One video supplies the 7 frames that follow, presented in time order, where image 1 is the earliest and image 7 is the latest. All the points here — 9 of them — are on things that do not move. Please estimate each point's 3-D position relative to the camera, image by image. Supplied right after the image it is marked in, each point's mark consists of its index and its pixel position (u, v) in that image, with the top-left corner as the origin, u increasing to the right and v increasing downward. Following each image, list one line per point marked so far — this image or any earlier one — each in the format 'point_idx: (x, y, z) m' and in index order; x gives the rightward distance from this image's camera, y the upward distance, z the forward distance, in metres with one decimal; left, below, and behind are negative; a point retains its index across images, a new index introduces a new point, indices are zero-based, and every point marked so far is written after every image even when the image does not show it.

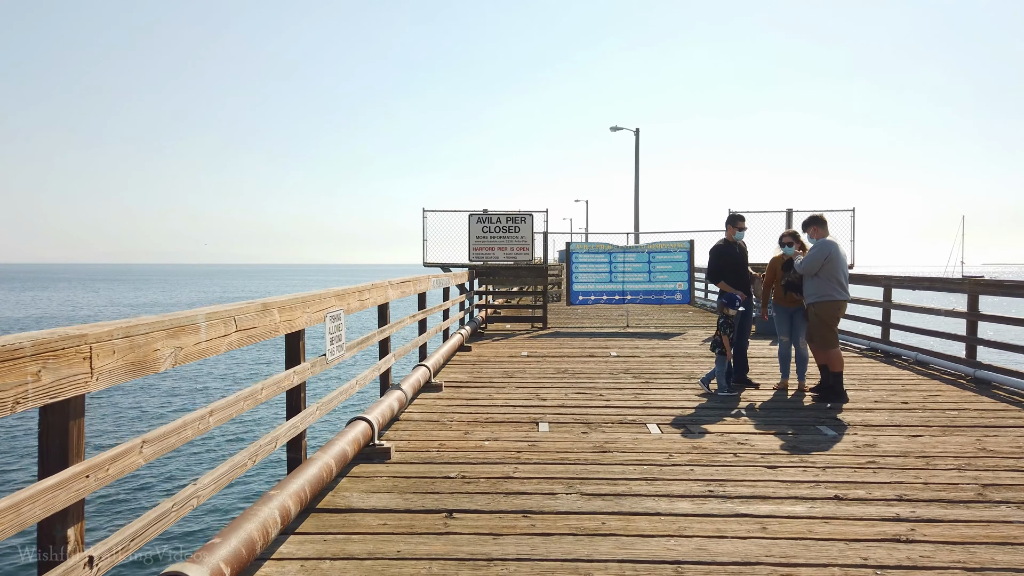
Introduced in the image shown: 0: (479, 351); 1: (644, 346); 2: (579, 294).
0: (-0.5, -0.9, +10.4) m
1: (+2.0, -0.9, +10.8) m
2: (+1.3, -0.1, +13.9) m
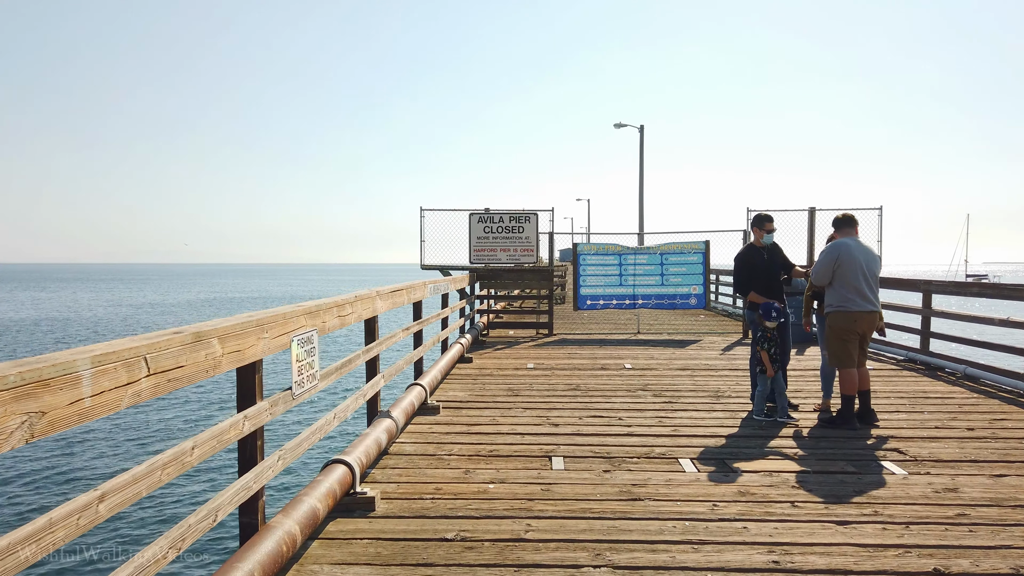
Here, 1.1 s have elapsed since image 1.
0: (-0.4, -1.0, +9.5) m
1: (+2.1, -1.0, +10.0) m
2: (+1.4, -0.2, +13.1) m
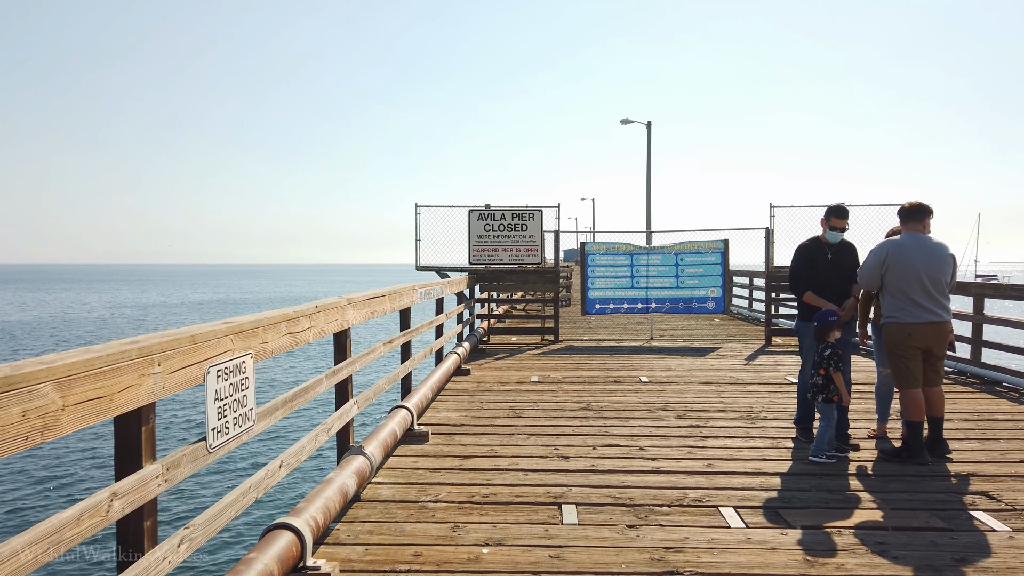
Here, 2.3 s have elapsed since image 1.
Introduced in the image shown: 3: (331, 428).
0: (-0.4, -1.1, +8.5) m
1: (+2.1, -1.0, +9.0) m
2: (+1.4, -0.3, +12.1) m
3: (-1.0, -0.8, +4.0) m
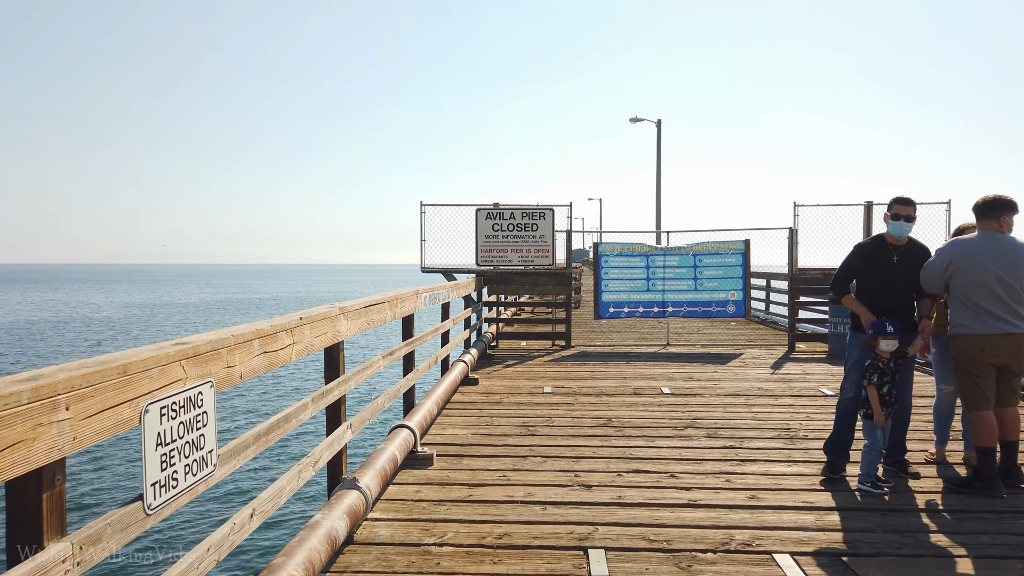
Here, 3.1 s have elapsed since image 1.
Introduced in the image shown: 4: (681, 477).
0: (-0.3, -1.1, +8.0) m
1: (+2.3, -1.1, +8.4) m
2: (+1.6, -0.3, +11.5) m
3: (-0.9, -0.8, +3.4) m
4: (+1.1, -1.2, +4.6) m
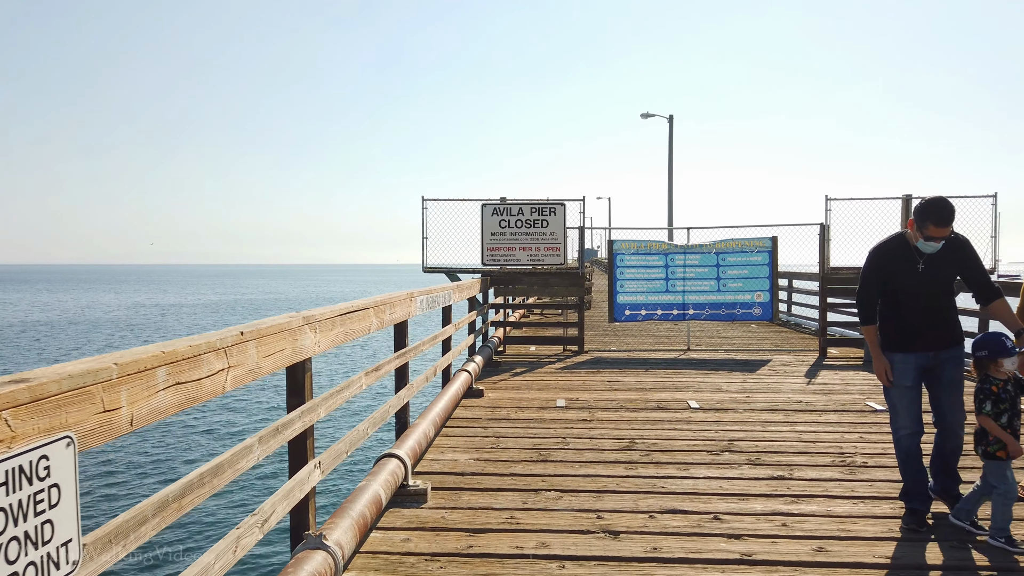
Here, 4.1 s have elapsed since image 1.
0: (-0.2, -1.1, +7.2) m
1: (+2.3, -1.1, +7.6) m
2: (+1.7, -0.3, +10.7) m
3: (-0.9, -0.8, +2.6) m
4: (+1.2, -1.3, +3.8) m
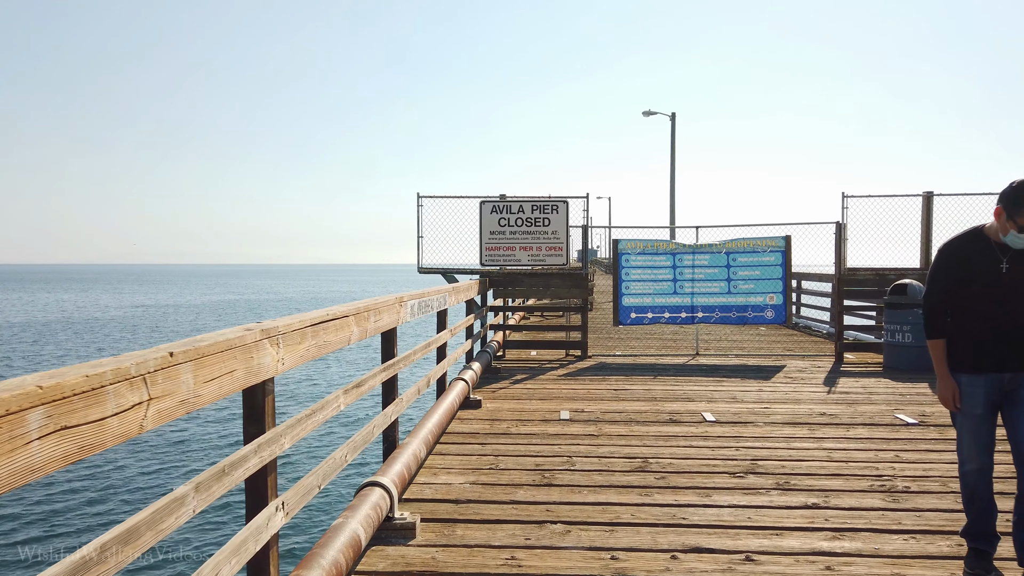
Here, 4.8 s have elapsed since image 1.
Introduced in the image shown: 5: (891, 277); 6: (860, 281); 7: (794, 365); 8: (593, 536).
0: (-0.2, -1.1, +6.7) m
1: (+2.4, -1.1, +7.0) m
2: (+1.7, -0.3, +10.2) m
3: (-0.9, -0.9, +2.1) m
4: (+1.2, -1.3, +3.3) m
5: (+5.2, +0.2, +9.6) m
6: (+4.9, +0.1, +9.8) m
7: (+3.7, -1.0, +9.3) m
8: (+0.4, -1.3, +3.6) m
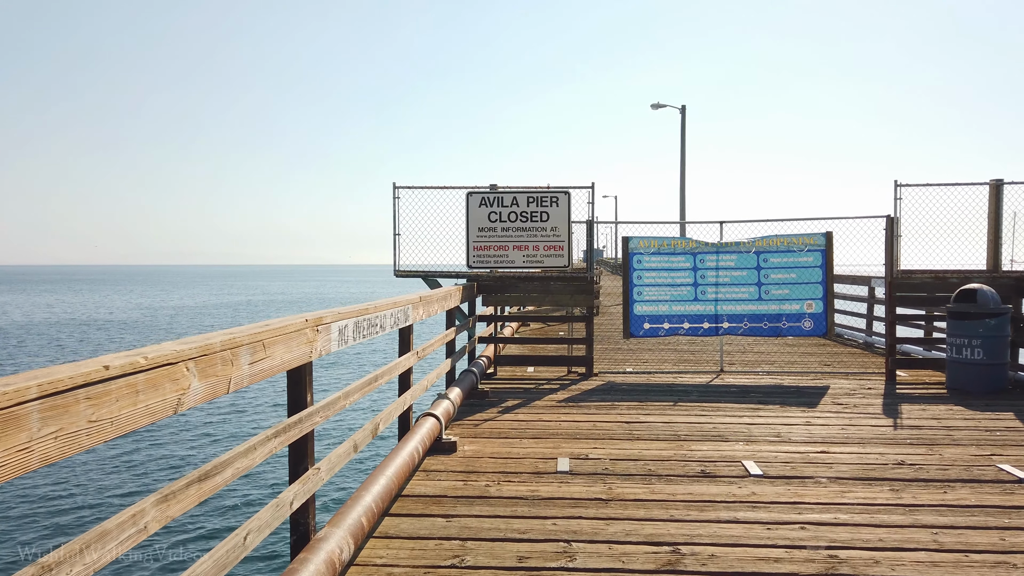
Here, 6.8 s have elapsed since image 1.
0: (-0.3, -1.2, +5.2) m
1: (+2.2, -1.2, +5.6) m
2: (+1.6, -0.4, +8.7) m
3: (-1.1, -0.9, +0.6) m
4: (+1.0, -1.3, +1.8) m
5: (+5.1, +0.1, +8.1) m
6: (+4.8, 0.0, +8.3) m
7: (+3.6, -1.1, +7.8) m
8: (+0.3, -1.3, +2.1) m
